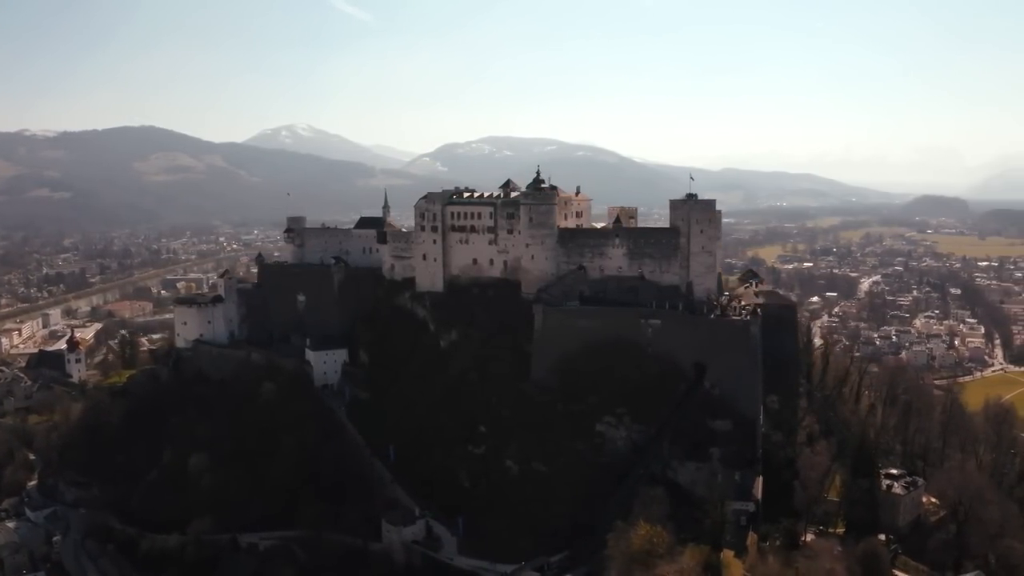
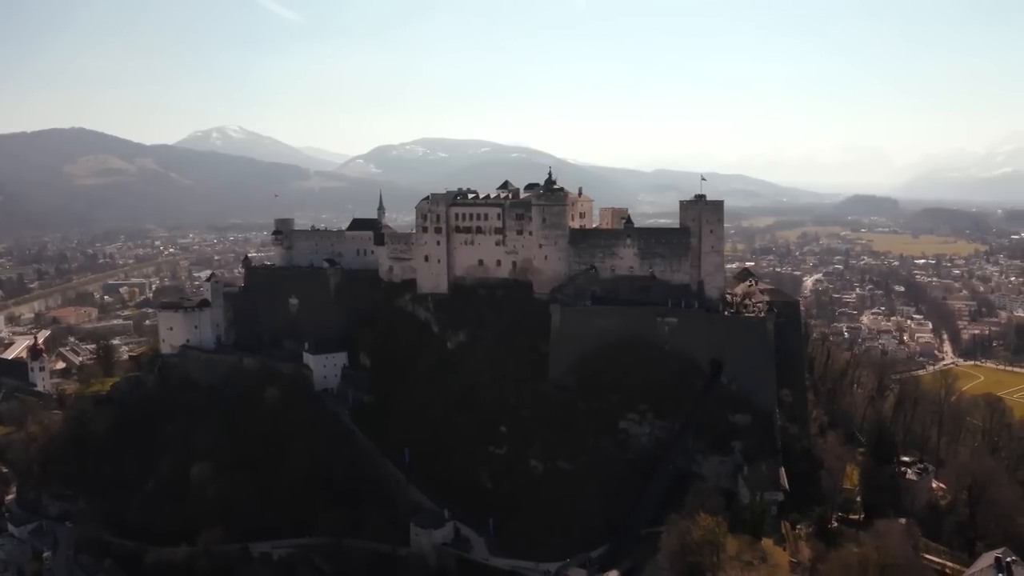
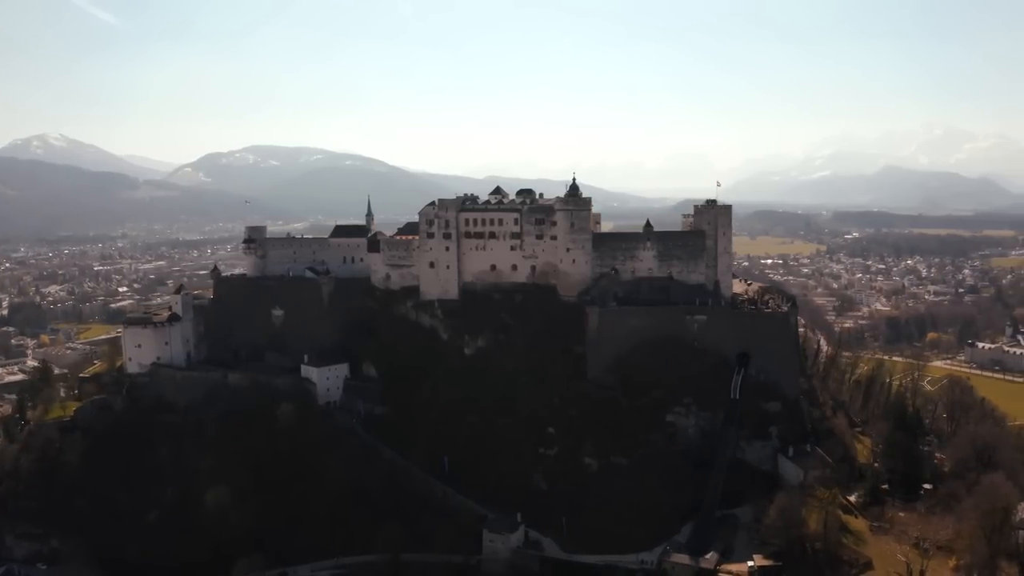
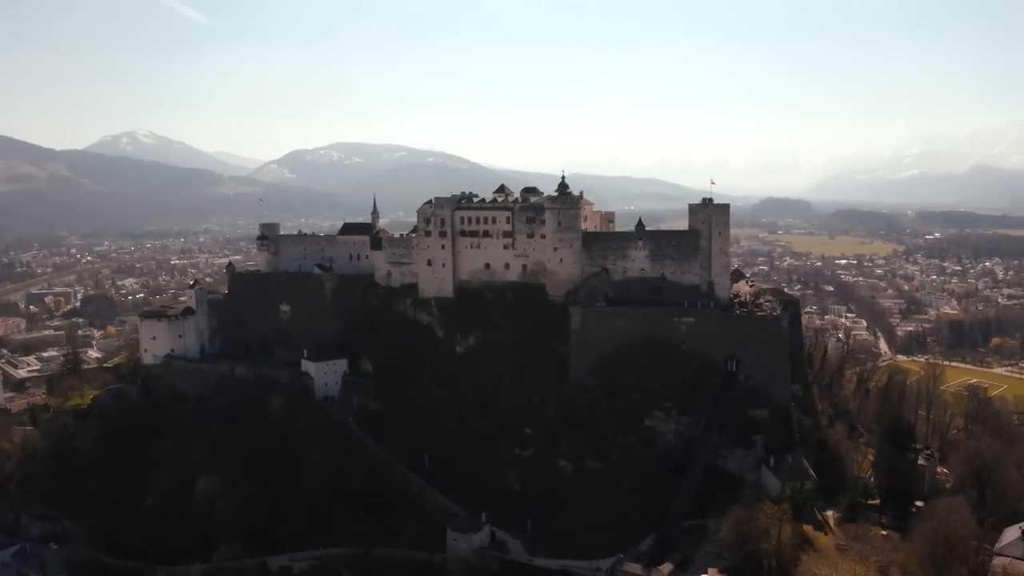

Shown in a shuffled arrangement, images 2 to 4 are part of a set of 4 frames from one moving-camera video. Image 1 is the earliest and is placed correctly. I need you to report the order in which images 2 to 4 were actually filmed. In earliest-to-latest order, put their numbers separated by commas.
2, 4, 3
